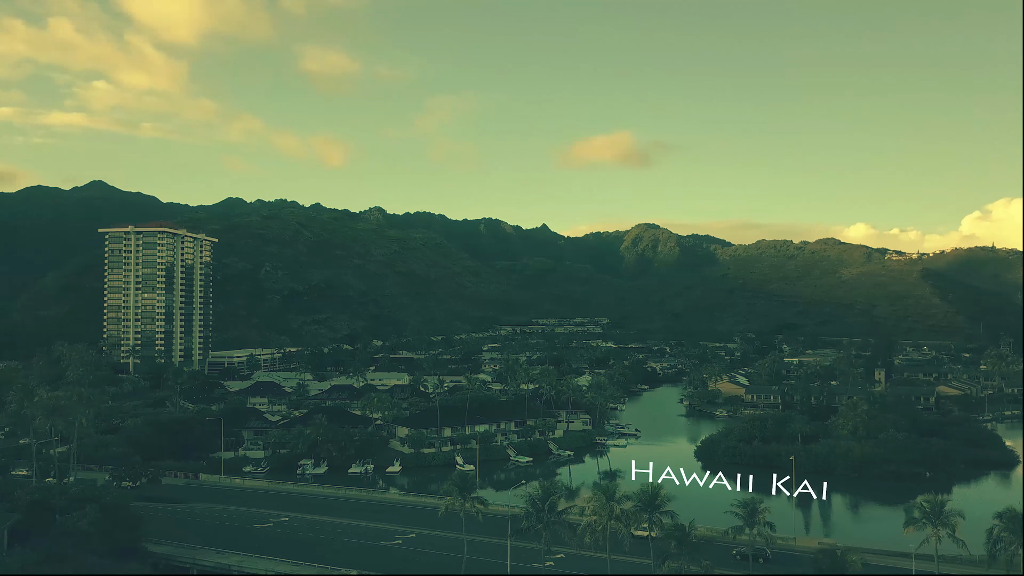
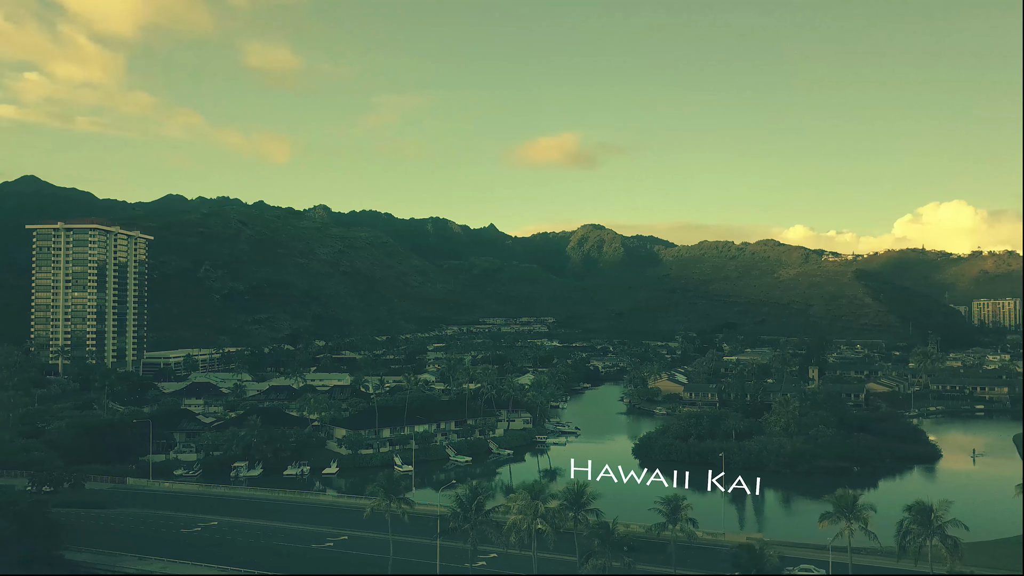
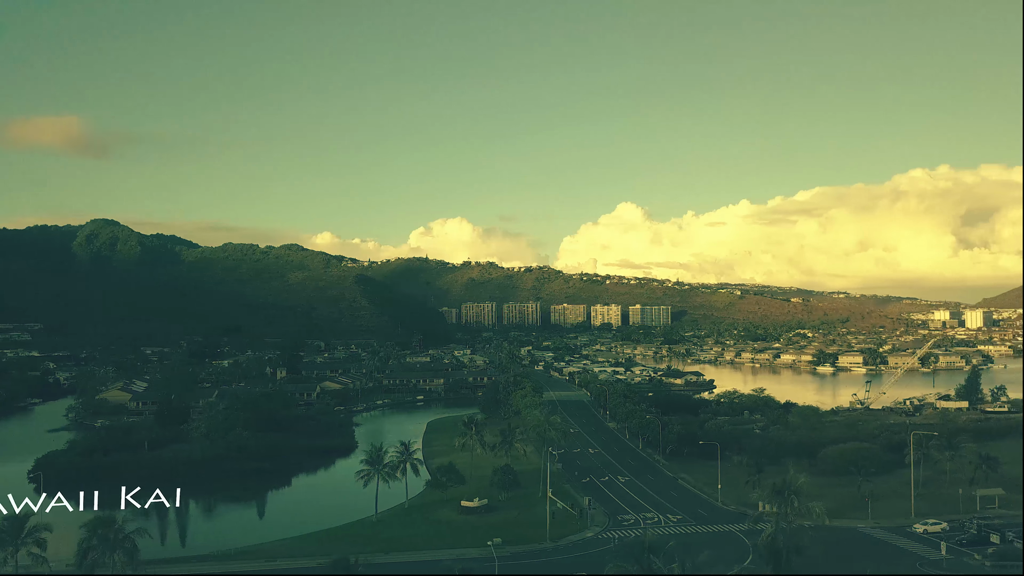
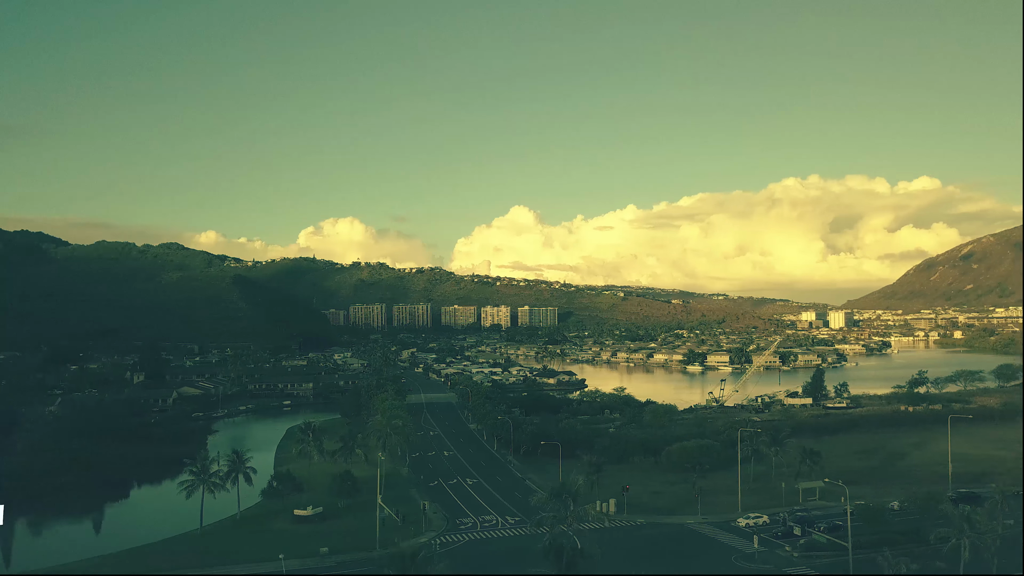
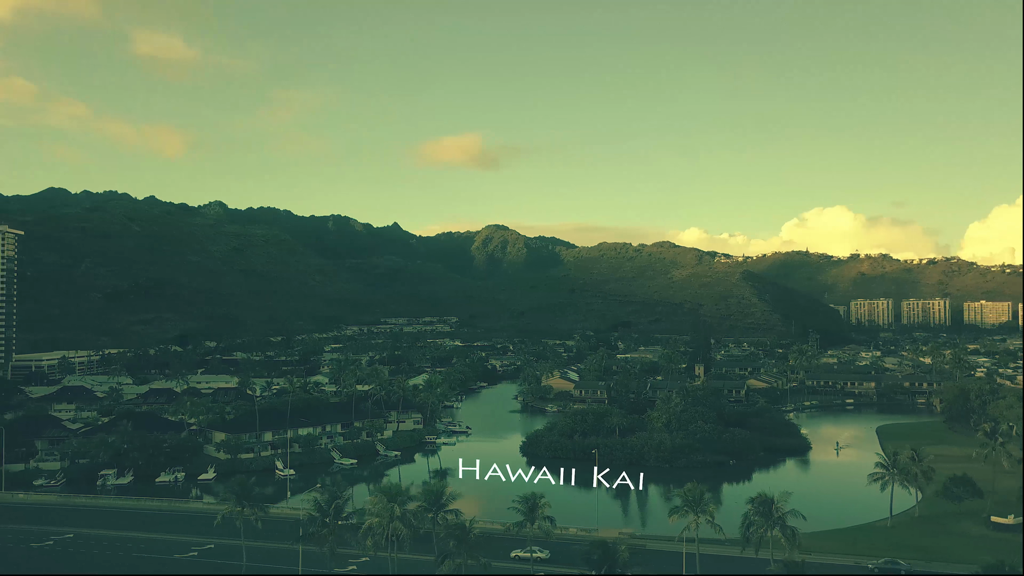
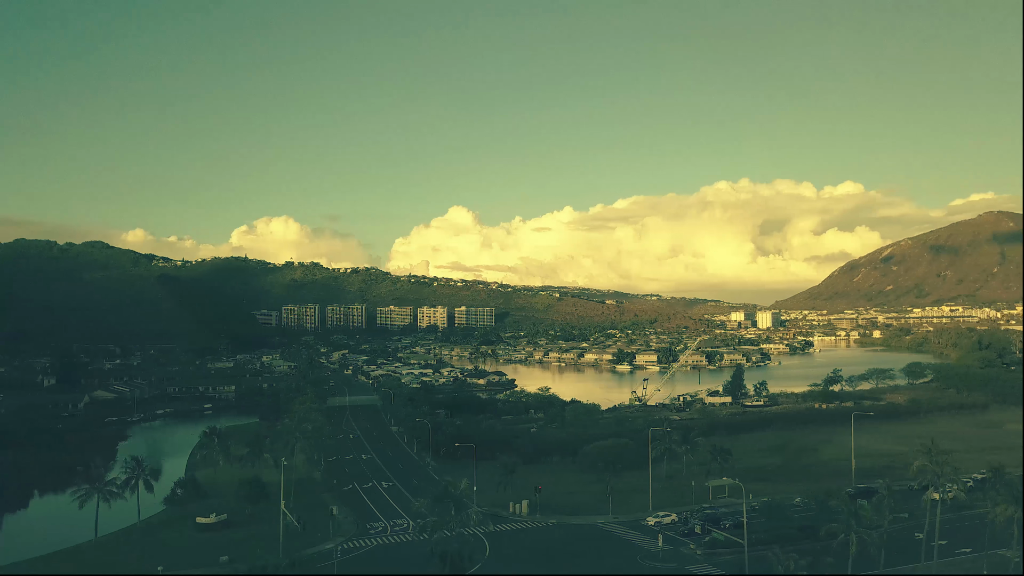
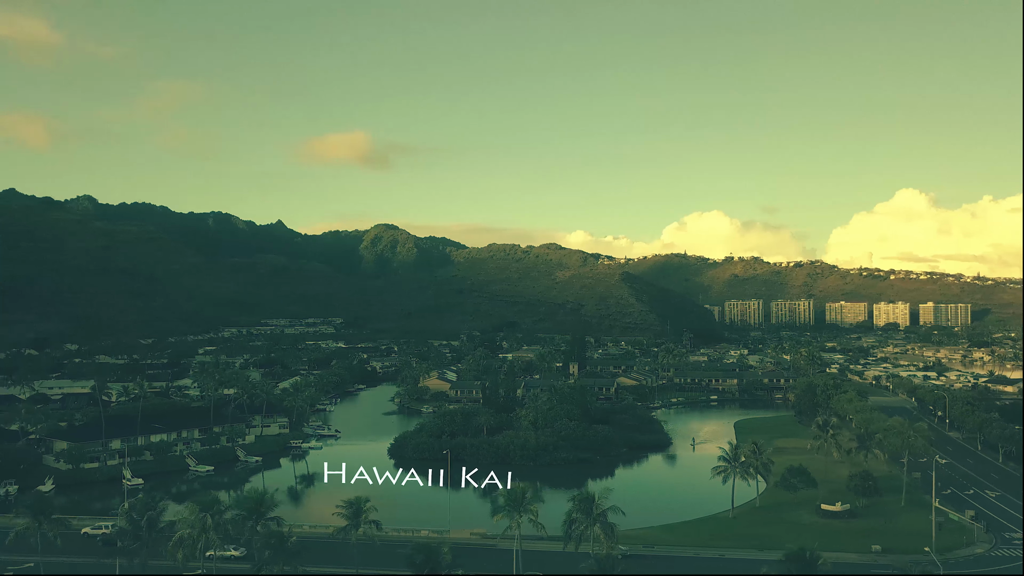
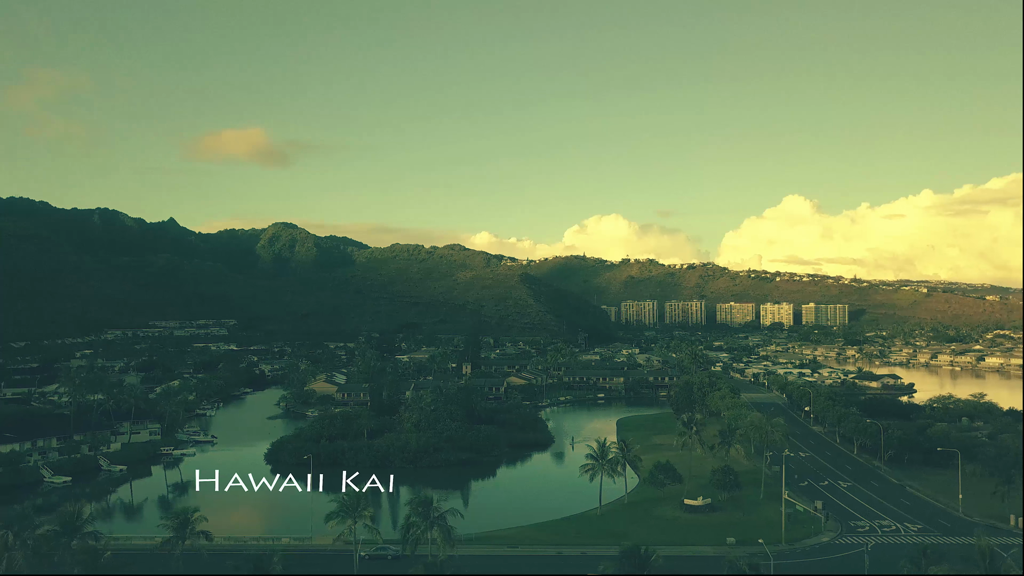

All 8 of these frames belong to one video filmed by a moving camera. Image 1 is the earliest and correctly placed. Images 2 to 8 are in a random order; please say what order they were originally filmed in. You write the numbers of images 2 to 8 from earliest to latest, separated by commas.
2, 5, 7, 8, 3, 4, 6
